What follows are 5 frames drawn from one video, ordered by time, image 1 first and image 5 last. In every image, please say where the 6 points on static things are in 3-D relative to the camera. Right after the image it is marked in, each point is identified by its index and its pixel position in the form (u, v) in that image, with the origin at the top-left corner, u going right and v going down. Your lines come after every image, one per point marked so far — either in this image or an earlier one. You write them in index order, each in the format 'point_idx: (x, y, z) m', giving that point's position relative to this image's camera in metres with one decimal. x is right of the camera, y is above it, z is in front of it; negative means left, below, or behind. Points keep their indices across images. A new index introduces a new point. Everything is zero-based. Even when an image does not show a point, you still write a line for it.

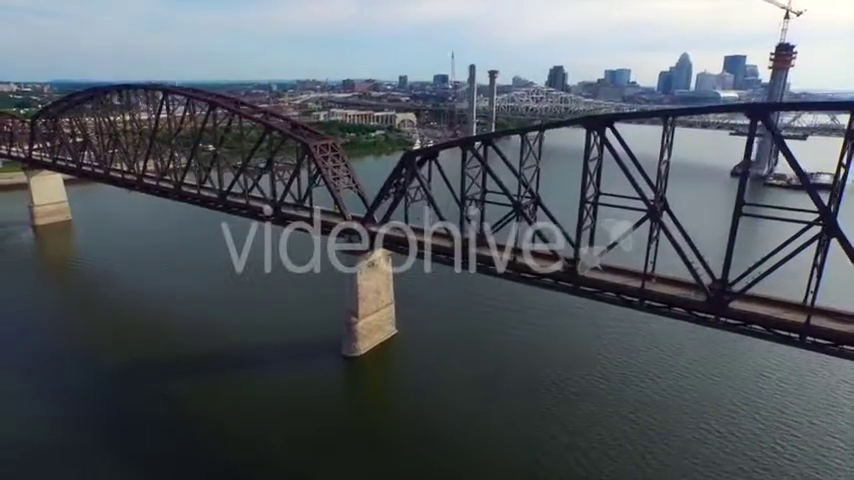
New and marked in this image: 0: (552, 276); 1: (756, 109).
0: (+4.2, -1.2, +18.0) m
1: (+8.7, +3.5, +14.0) m
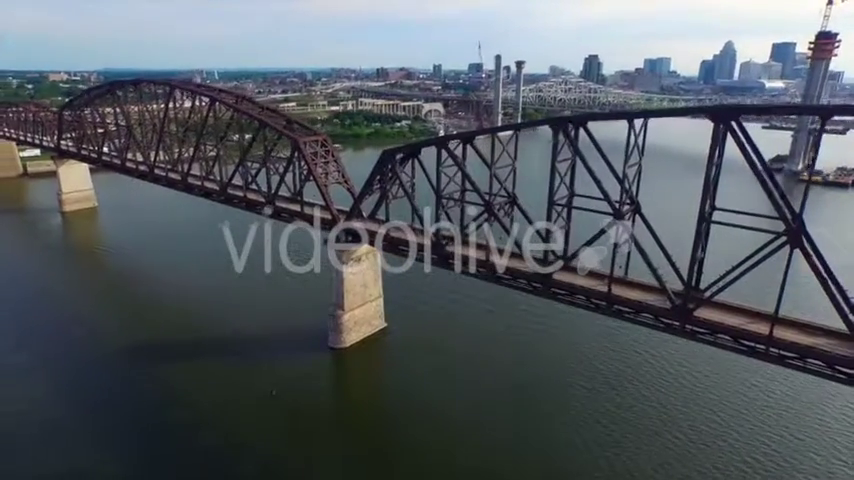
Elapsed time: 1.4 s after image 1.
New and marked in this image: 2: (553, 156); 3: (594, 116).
0: (+3.2, -1.2, +18.0) m
1: (+7.5, +3.2, +13.6) m
2: (+3.8, +2.6, +16.2) m
3: (+4.9, +3.6, +15.4) m
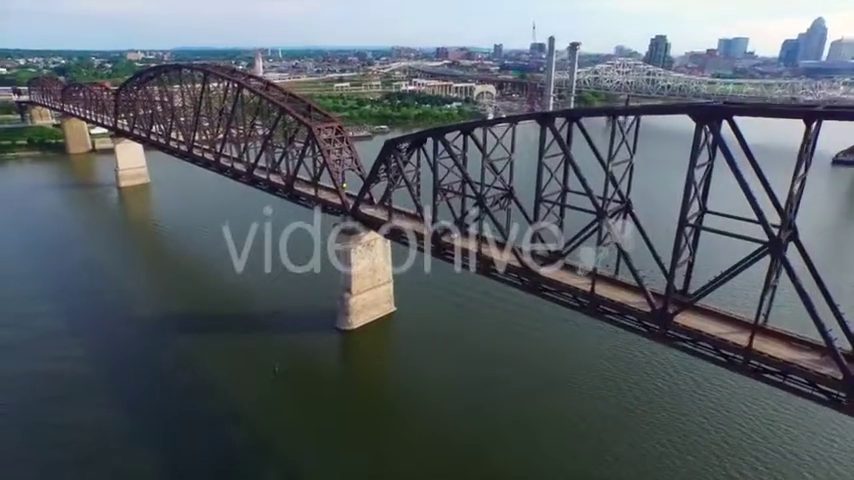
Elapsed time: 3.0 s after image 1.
0: (+2.9, -1.1, +18.0) m
1: (+6.8, +3.1, +13.0) m
2: (+3.4, +2.7, +16.0) m
3: (+4.4, +3.7, +15.0) m
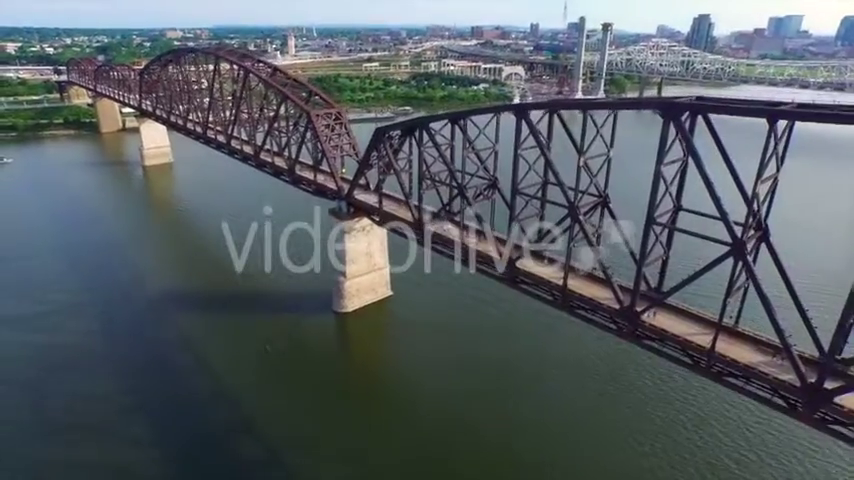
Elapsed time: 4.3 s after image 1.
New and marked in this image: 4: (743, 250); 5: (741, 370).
0: (+2.2, -0.8, +18.1) m
1: (+5.9, +3.1, +12.7) m
2: (+2.7, +2.9, +15.9) m
3: (+3.6, +3.8, +14.8) m
4: (+7.2, -0.2, +12.1) m
5: (+7.4, -3.1, +12.6) m
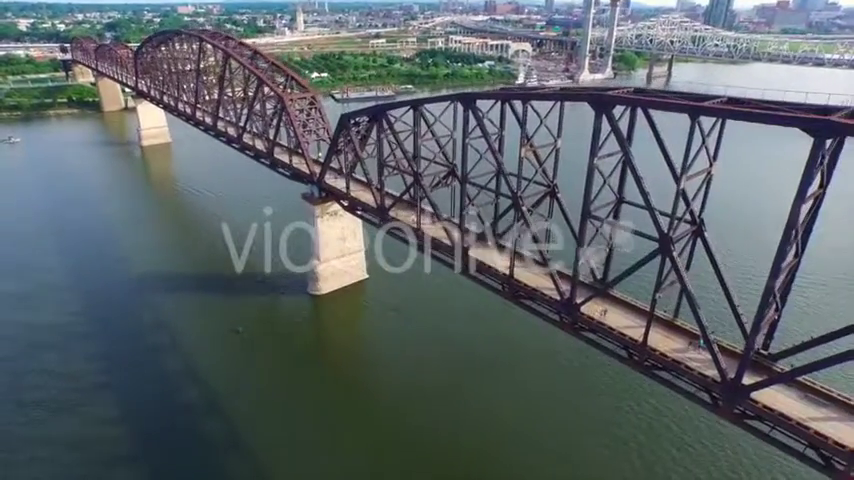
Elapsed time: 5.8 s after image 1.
0: (+0.7, -0.3, +18.2) m
1: (+4.3, +3.2, +12.5) m
2: (+1.2, +3.2, +15.9) m
3: (+2.1, +4.1, +14.7) m
4: (+5.5, -0.1, +12.0) m
5: (+5.7, -2.9, +12.7) m
